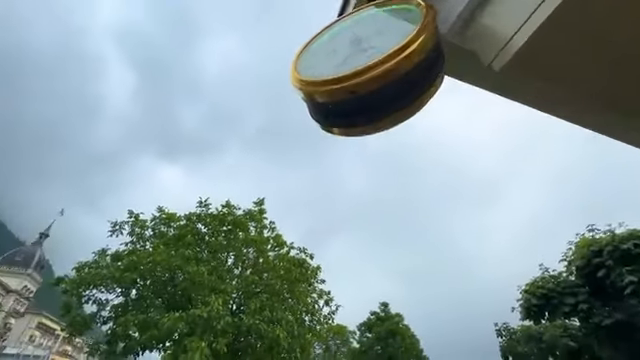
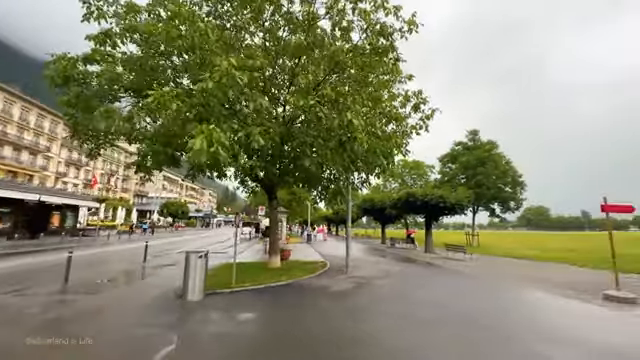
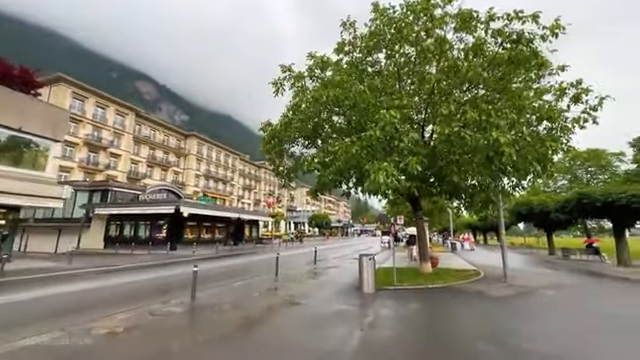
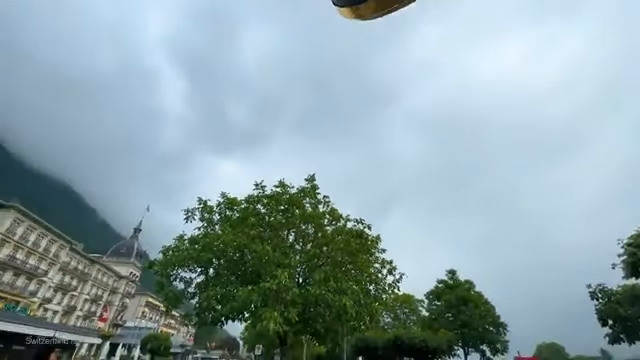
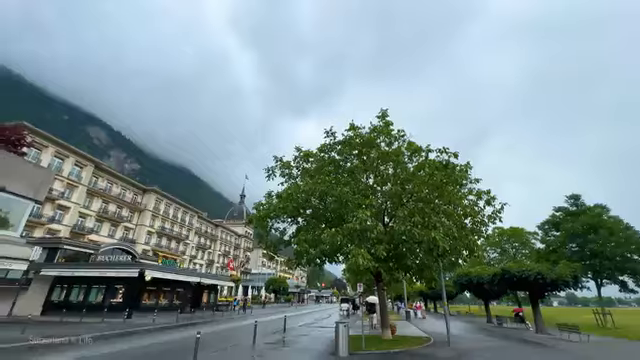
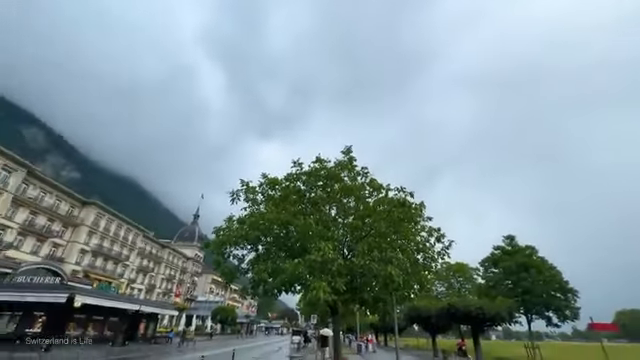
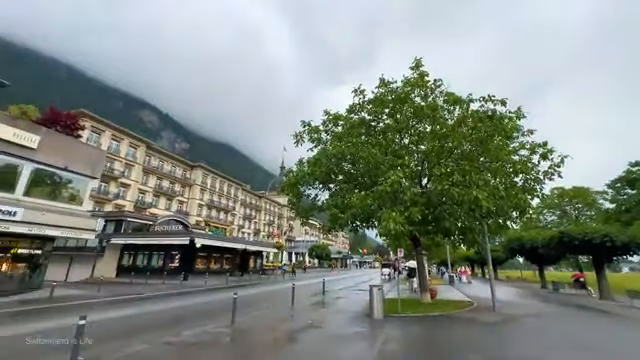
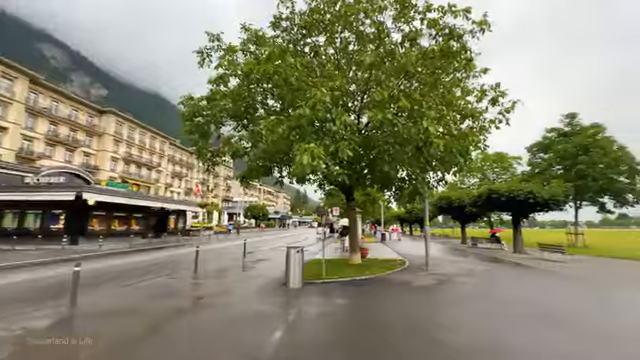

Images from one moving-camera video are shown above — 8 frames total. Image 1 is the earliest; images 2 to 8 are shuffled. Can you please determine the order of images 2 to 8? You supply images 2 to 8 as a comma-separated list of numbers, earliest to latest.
4, 6, 5, 7, 3, 8, 2
